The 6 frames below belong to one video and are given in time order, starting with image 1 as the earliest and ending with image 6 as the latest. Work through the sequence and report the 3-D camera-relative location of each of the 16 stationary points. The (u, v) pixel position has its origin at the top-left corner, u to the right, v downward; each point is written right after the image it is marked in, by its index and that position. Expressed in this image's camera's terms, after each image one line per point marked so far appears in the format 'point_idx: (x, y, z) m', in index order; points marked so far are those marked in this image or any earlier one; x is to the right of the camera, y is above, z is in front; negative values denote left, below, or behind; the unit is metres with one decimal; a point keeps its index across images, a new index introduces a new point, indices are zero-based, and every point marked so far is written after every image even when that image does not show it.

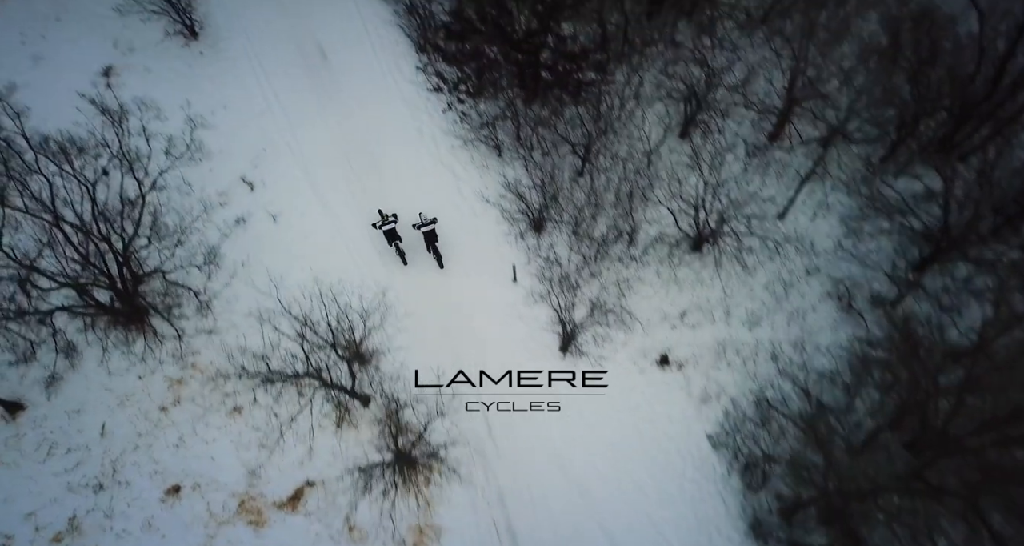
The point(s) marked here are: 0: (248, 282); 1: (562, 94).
0: (-7.2, -0.2, +14.6) m
1: (+1.6, +5.4, +16.7) m
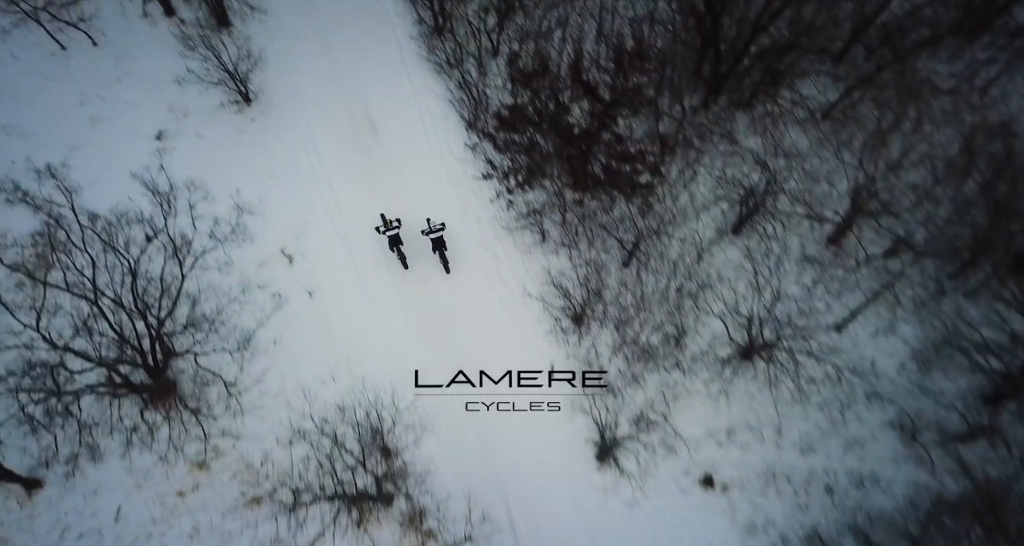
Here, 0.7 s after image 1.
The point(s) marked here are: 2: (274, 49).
0: (-6.1, -2.4, +14.2) m
1: (+3.1, +2.5, +16.2) m
2: (-7.9, +7.4, +17.4) m
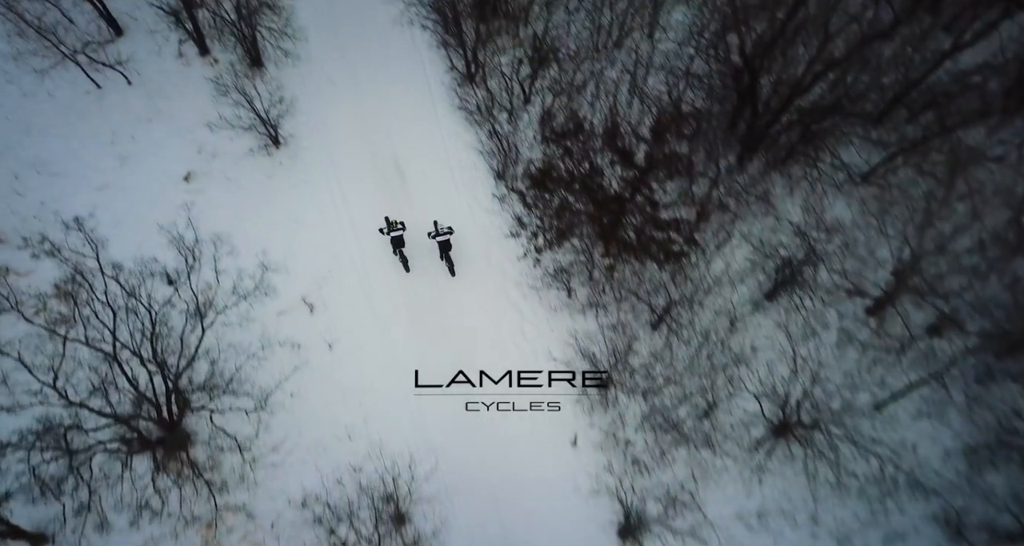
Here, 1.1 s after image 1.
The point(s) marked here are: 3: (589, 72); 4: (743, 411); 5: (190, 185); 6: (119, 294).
0: (-5.6, -3.8, +13.8) m
1: (+3.9, +0.7, +15.8) m
2: (-6.8, +6.0, +17.3) m
3: (+2.6, +6.8, +18.1) m
4: (+6.0, -3.5, +13.9) m
5: (-9.8, +2.7, +16.4) m
6: (-10.5, -0.7, +14.4) m
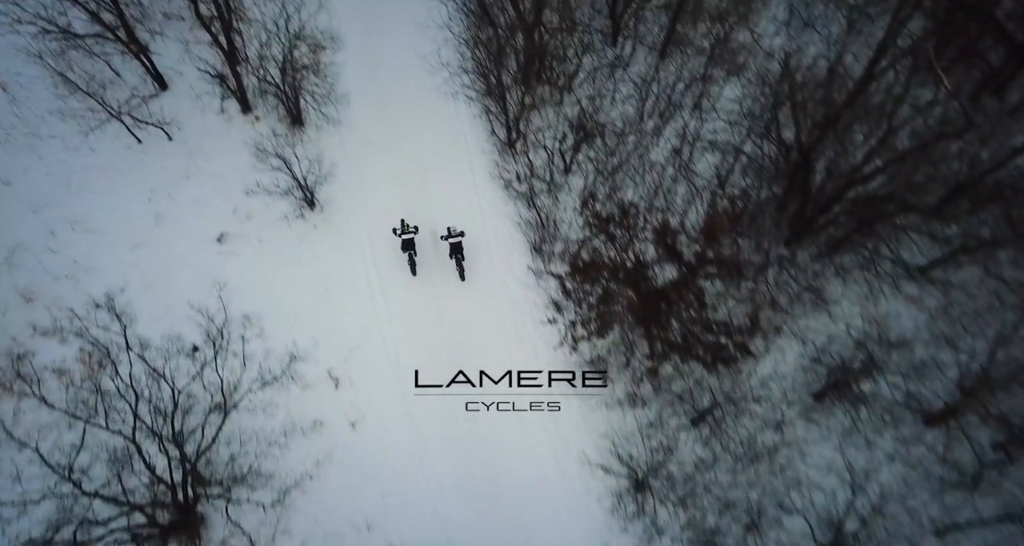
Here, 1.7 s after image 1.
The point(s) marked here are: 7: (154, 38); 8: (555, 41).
0: (-4.9, -5.8, +13.2) m
1: (+4.9, -1.9, +15.0) m
2: (-5.5, +3.9, +17.1) m
3: (+4.0, +4.2, +17.6) m
4: (+6.7, -6.1, +12.8) m
5: (-8.6, +0.8, +16.1) m
6: (-9.6, -2.5, +14.0) m
7: (-12.1, +7.9, +18.1) m
8: (+1.6, +8.2, +19.3) m
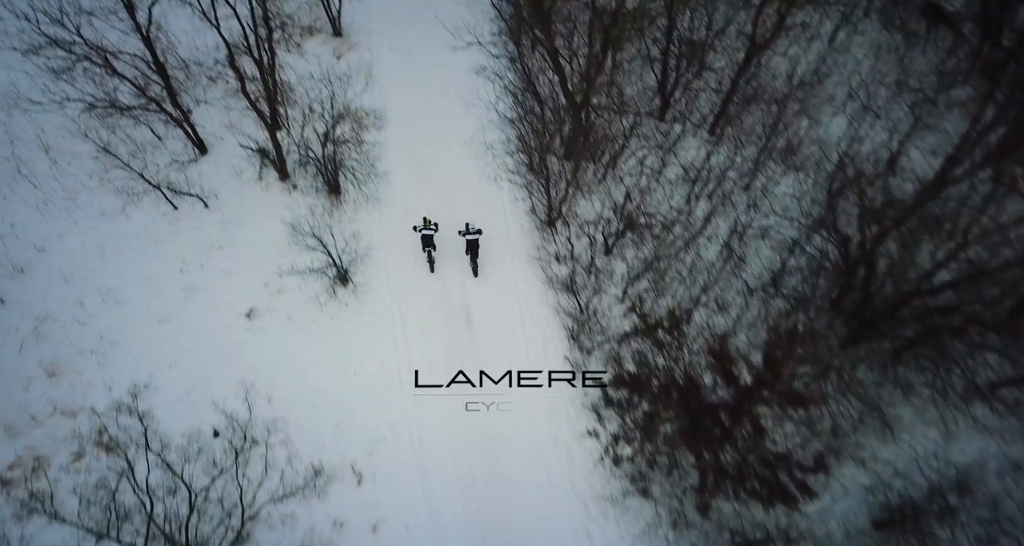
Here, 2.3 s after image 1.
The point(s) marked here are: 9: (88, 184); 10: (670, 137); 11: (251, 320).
0: (-4.2, -8.1, +12.2) m
1: (+5.8, -4.8, +13.9) m
2: (-4.2, +1.4, +16.6) m
3: (+5.3, +1.2, +16.8) m
4: (+7.3, -9.0, +11.5) m
5: (-7.5, -1.5, +15.6) m
6: (-8.7, -4.6, +13.4) m
7: (-10.6, +5.7, +18.1) m
8: (+3.2, +5.3, +18.7) m
9: (-13.1, +2.8, +16.6) m
10: (+5.5, +4.7, +18.5) m
11: (-7.6, -1.4, +15.6) m
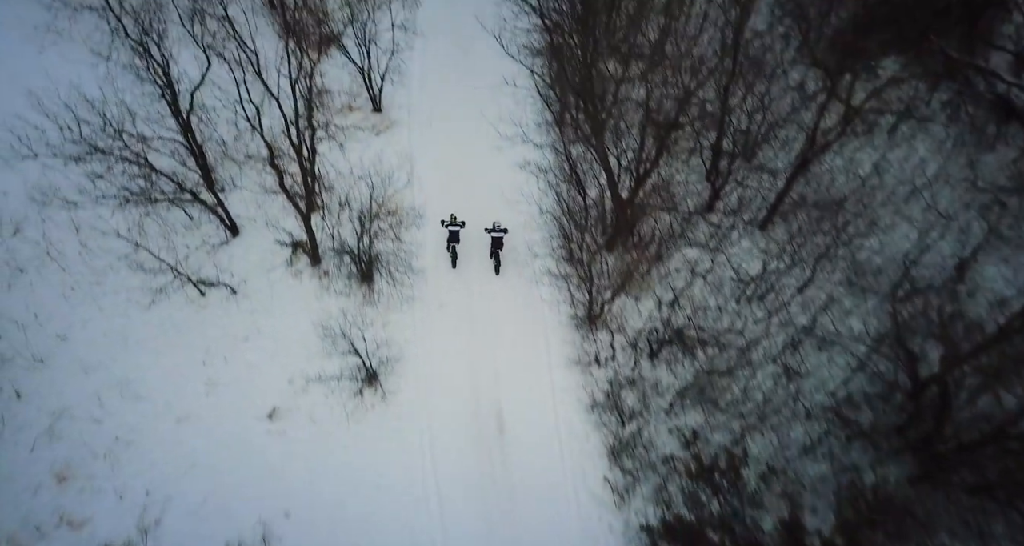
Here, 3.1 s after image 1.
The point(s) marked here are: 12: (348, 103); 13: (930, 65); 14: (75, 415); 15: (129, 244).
0: (-3.6, -10.8, +10.9) m
1: (+6.6, -8.0, +12.4) m
2: (-3.0, -1.6, +15.8) m
3: (+6.5, -2.2, +15.6) m
4: (+7.9, -12.1, +9.7) m
5: (-6.5, -4.2, +14.7) m
6: (-7.9, -7.2, +12.4) m
7: (-9.2, +2.9, +17.6) m
8: (+4.6, +1.9, +17.8) m
9: (-11.9, +0.2, +16.1) m
10: (+6.8, +1.2, +17.5) m
11: (-6.5, -4.1, +14.7) m
12: (-5.8, +6.1, +19.3) m
13: (+14.2, +7.2, +18.3) m
14: (-11.6, -3.8, +14.3) m
15: (-11.7, +0.9, +16.4) m
